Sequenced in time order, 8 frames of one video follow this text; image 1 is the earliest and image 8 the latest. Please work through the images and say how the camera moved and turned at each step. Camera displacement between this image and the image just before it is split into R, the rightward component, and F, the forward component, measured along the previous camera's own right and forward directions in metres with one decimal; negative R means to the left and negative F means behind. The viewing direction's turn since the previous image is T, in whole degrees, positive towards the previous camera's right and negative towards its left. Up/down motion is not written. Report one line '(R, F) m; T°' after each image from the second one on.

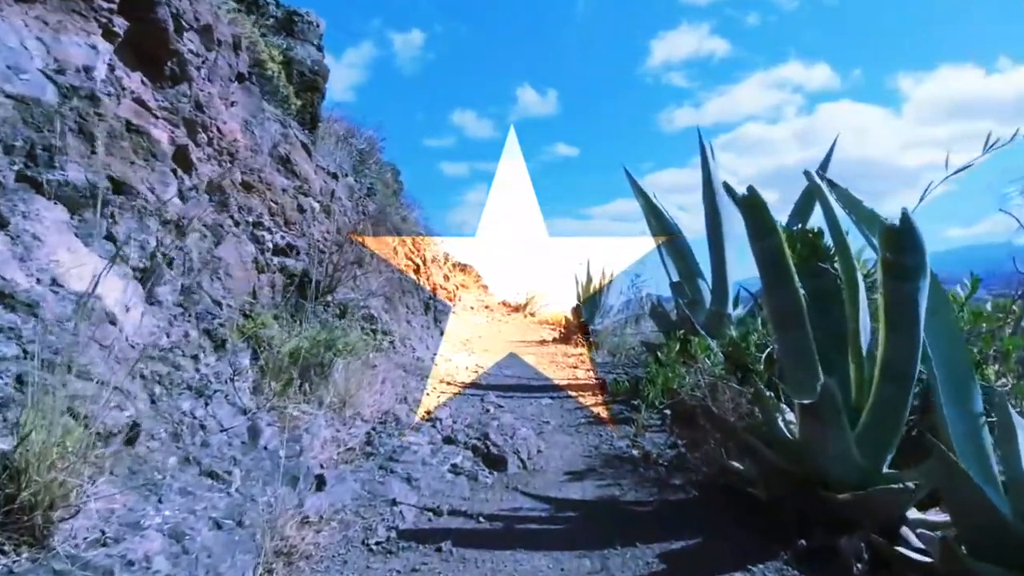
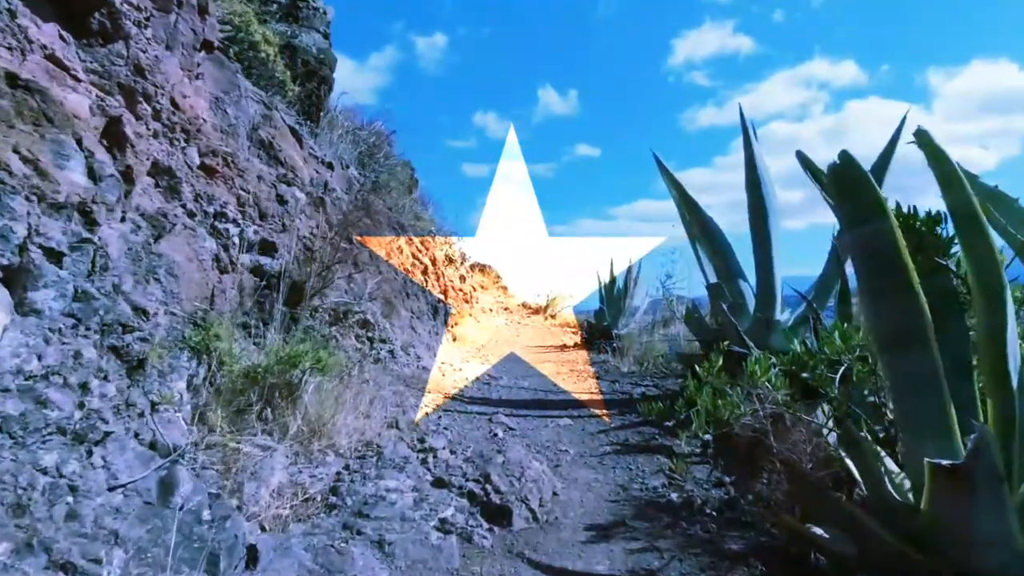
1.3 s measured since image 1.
(+0.1, +0.6) m; -2°
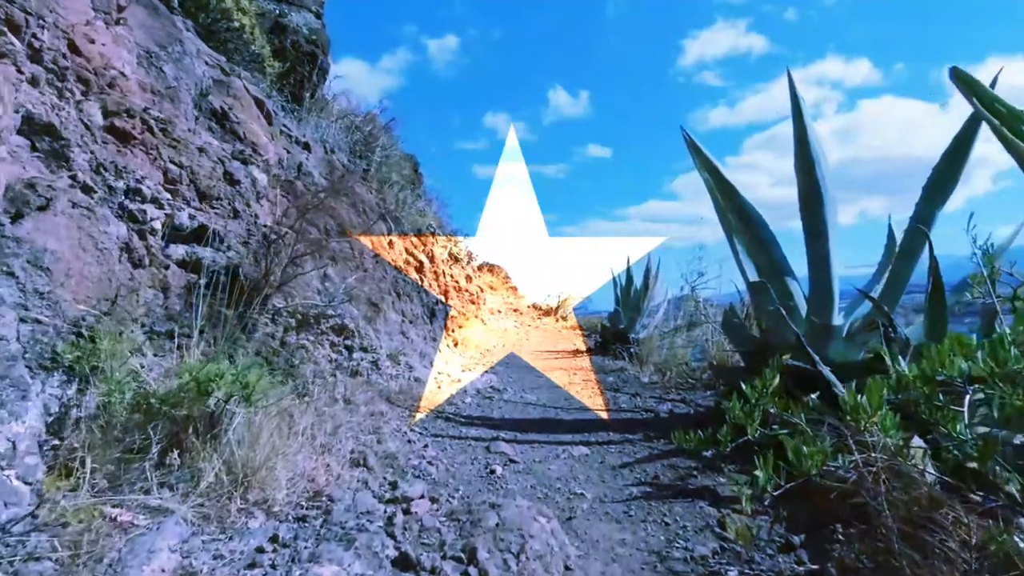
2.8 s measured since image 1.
(0.0, +0.7) m; -1°
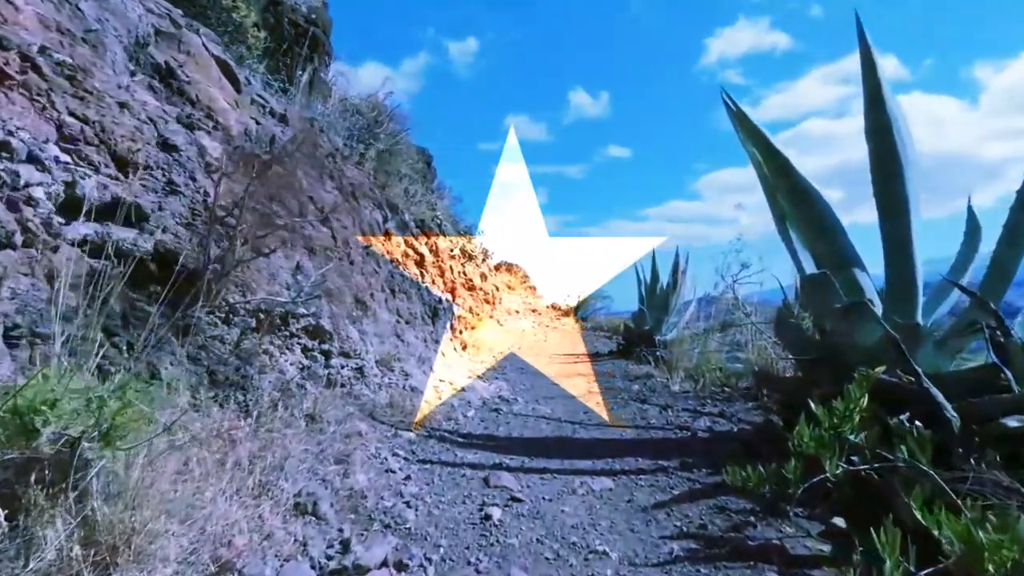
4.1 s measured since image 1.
(+0.1, +0.6) m; -2°
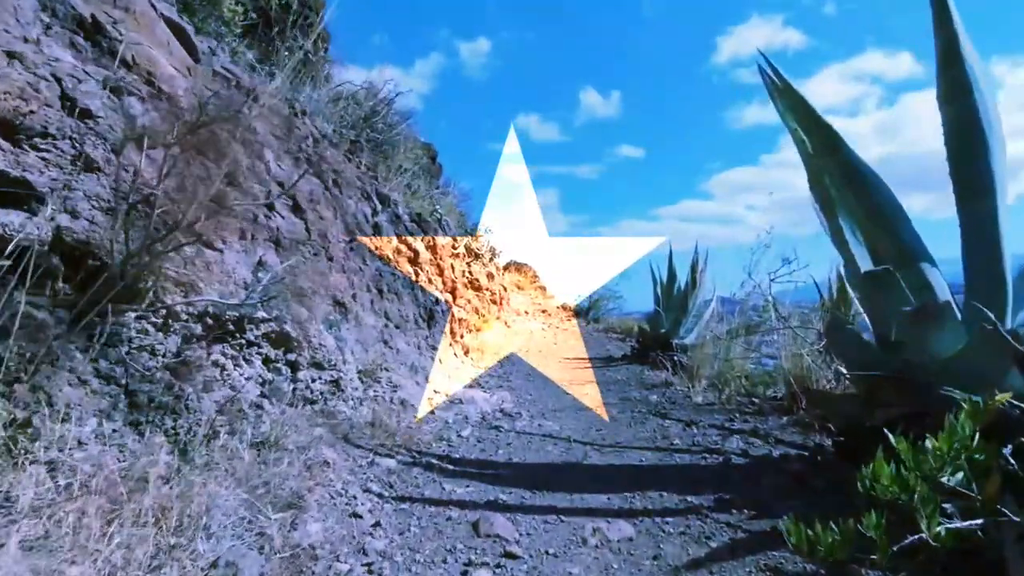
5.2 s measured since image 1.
(0.0, +0.5) m; -1°
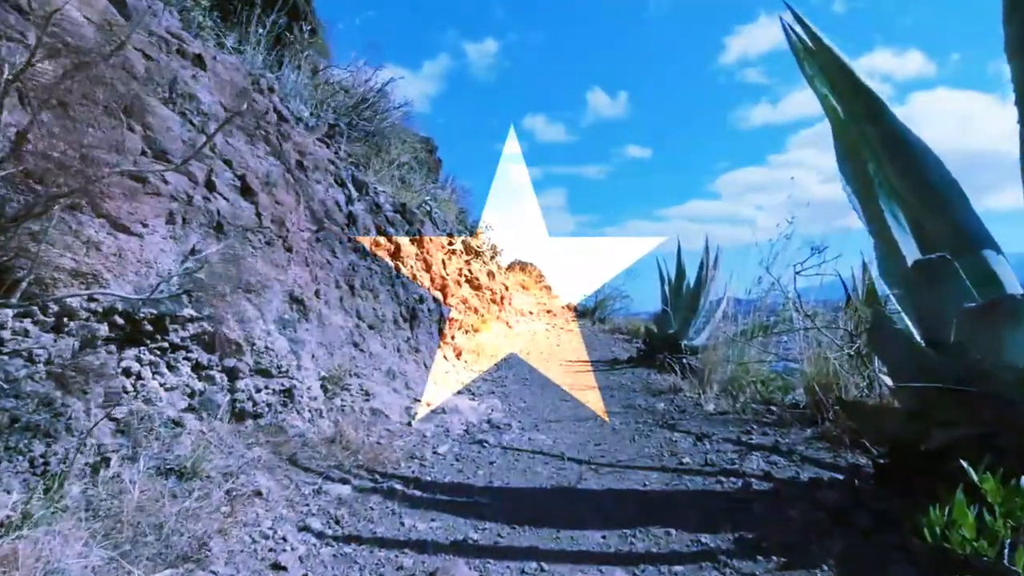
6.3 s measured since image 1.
(+0.1, +0.4) m; -1°
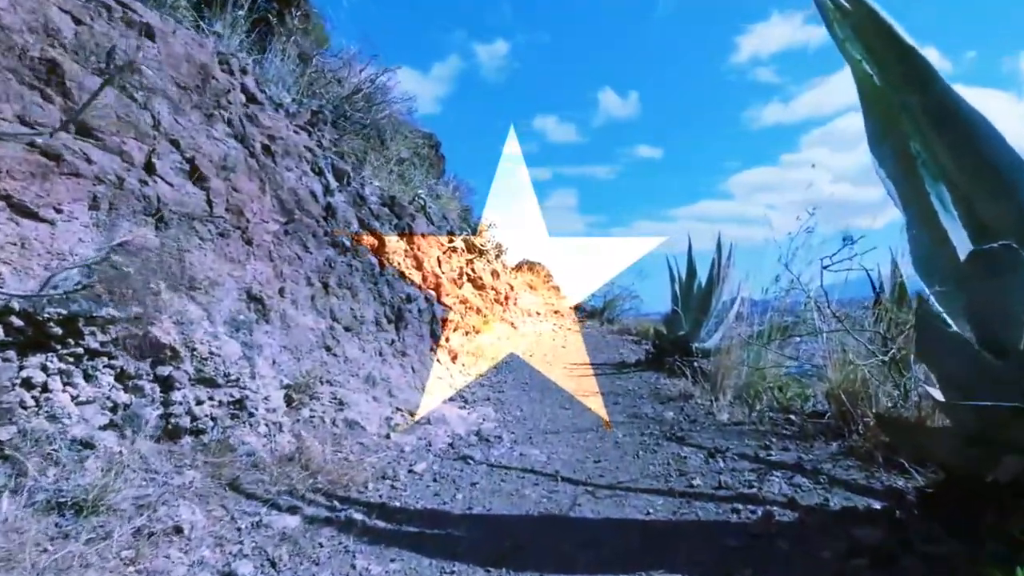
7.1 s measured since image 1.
(+0.1, +0.3) m; -1°
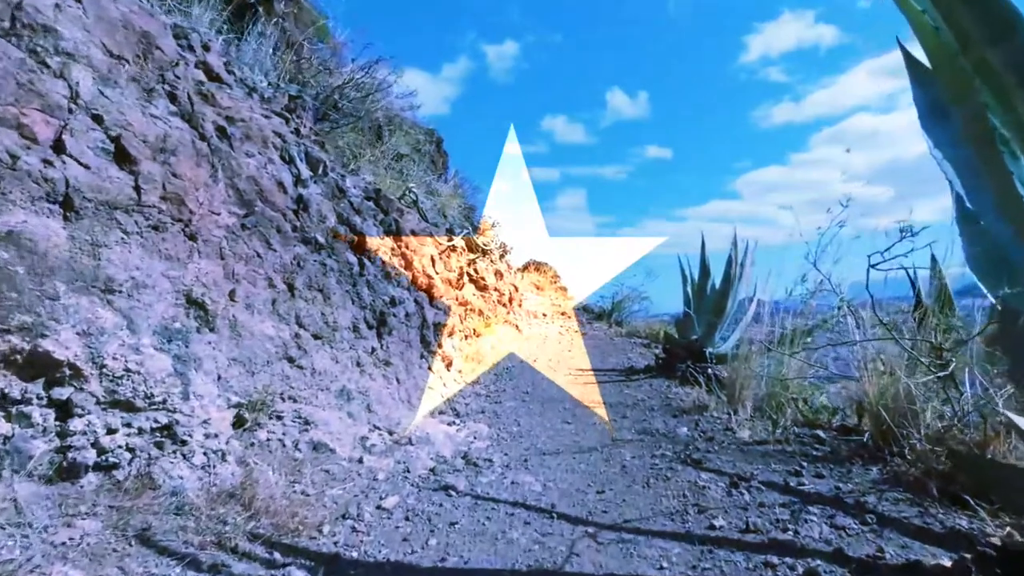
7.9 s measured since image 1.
(+0.1, +0.4) m; -1°
